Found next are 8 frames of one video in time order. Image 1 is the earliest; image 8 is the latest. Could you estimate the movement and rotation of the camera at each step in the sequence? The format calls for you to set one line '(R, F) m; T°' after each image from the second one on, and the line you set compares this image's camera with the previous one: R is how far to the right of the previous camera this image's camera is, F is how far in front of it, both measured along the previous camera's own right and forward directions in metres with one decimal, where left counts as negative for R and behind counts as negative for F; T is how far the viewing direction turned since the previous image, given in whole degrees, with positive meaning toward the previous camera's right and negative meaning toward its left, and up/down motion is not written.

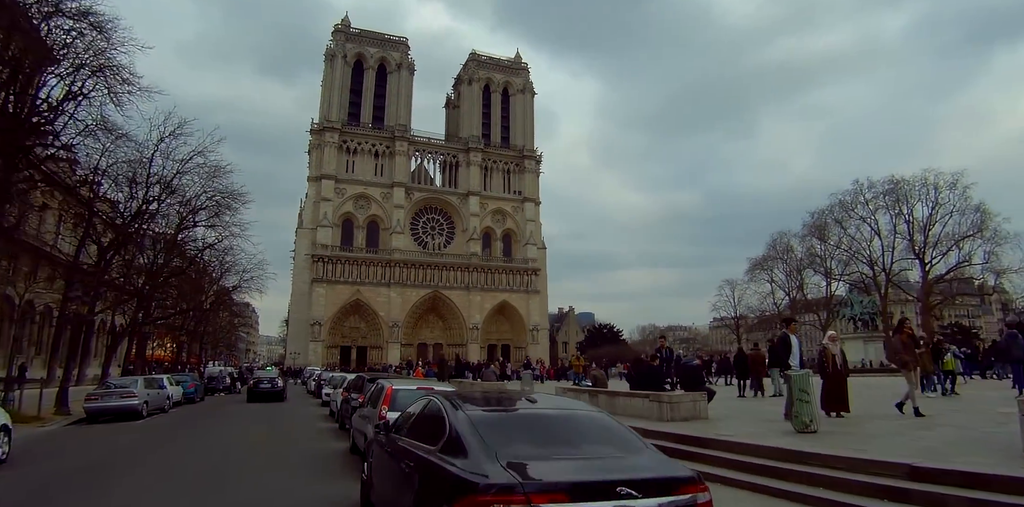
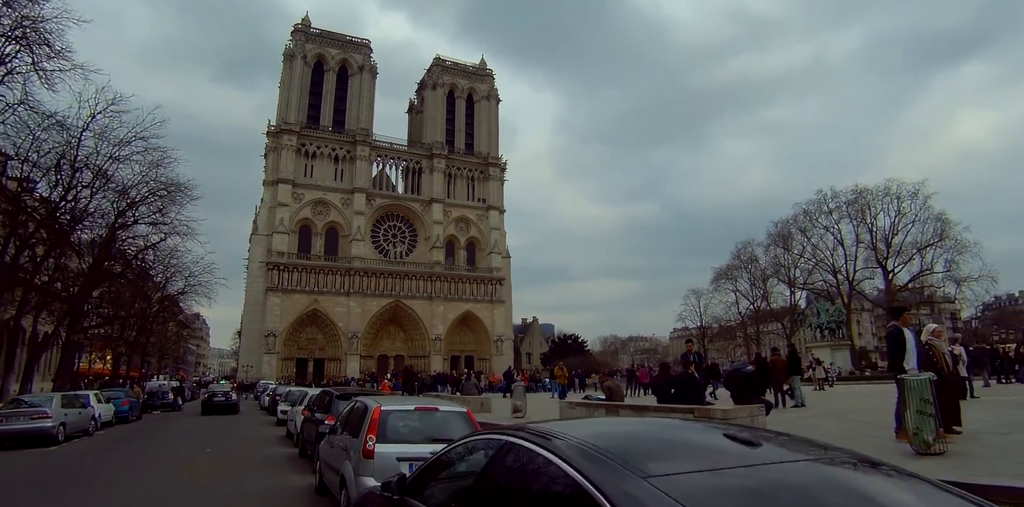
(-0.5, +1.2) m; +4°
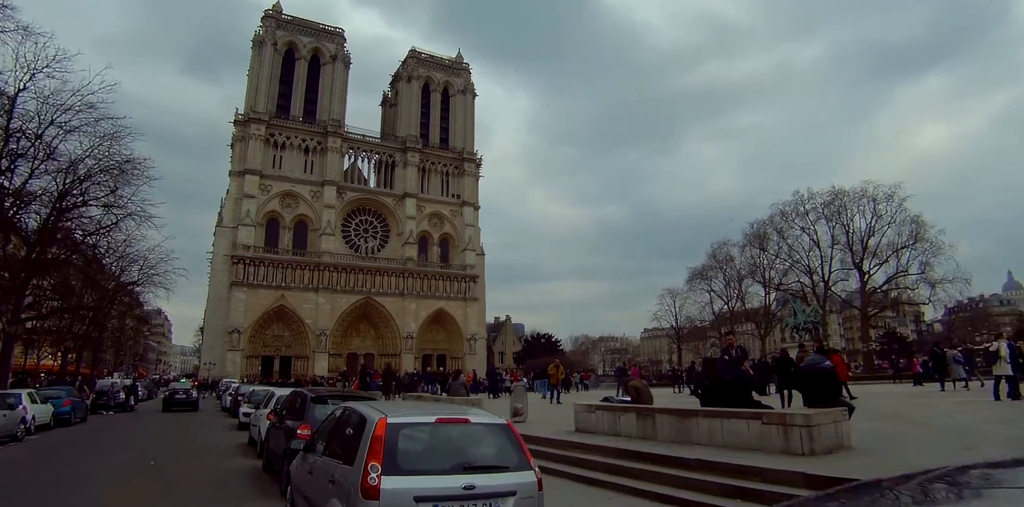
(-0.4, +1.0) m; +3°
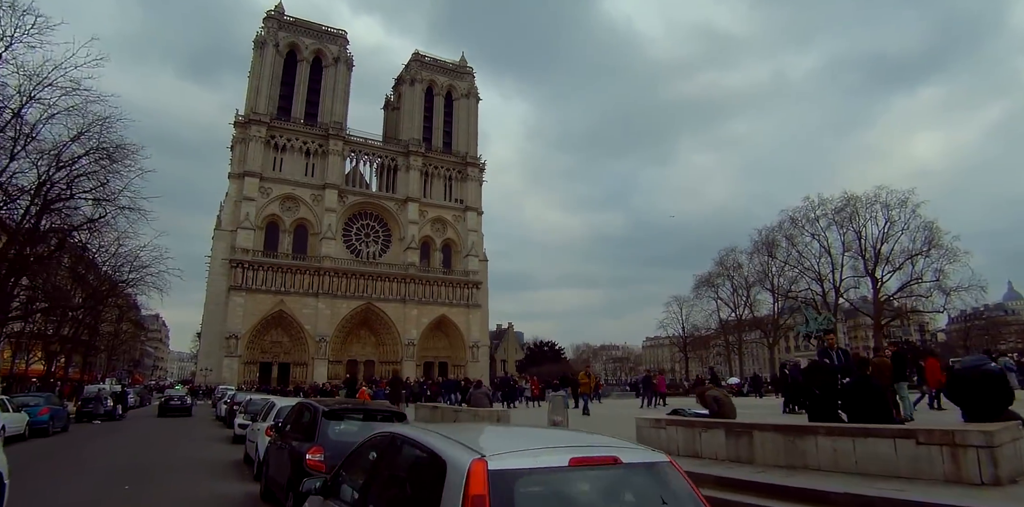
(-0.5, +1.1) m; 0°
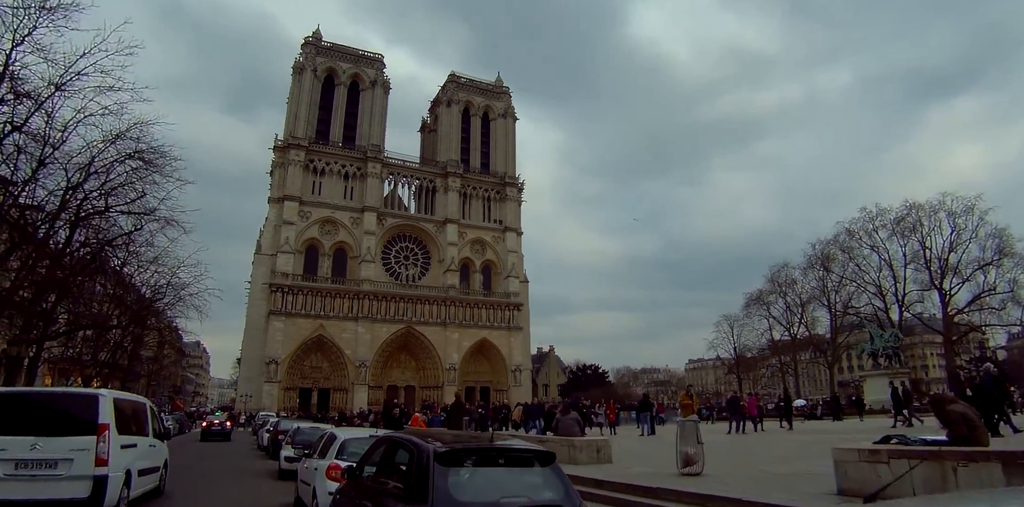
(-0.9, +1.5) m; -3°
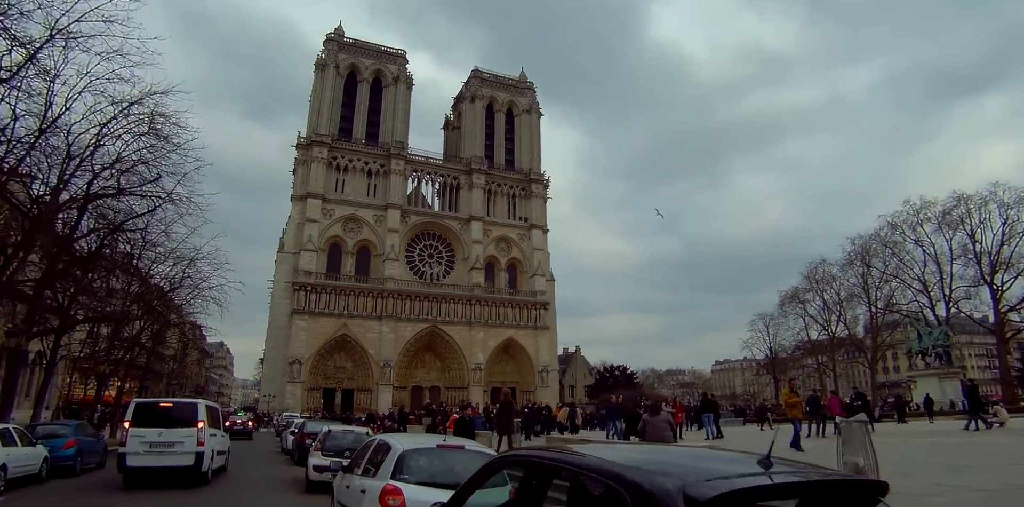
(-0.6, +1.4) m; -2°
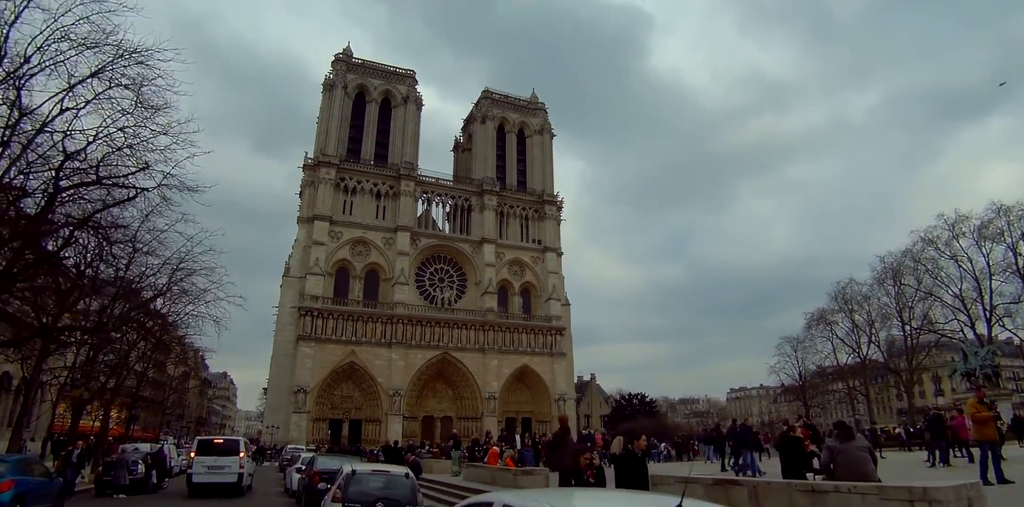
(-0.8, +2.1) m; 0°
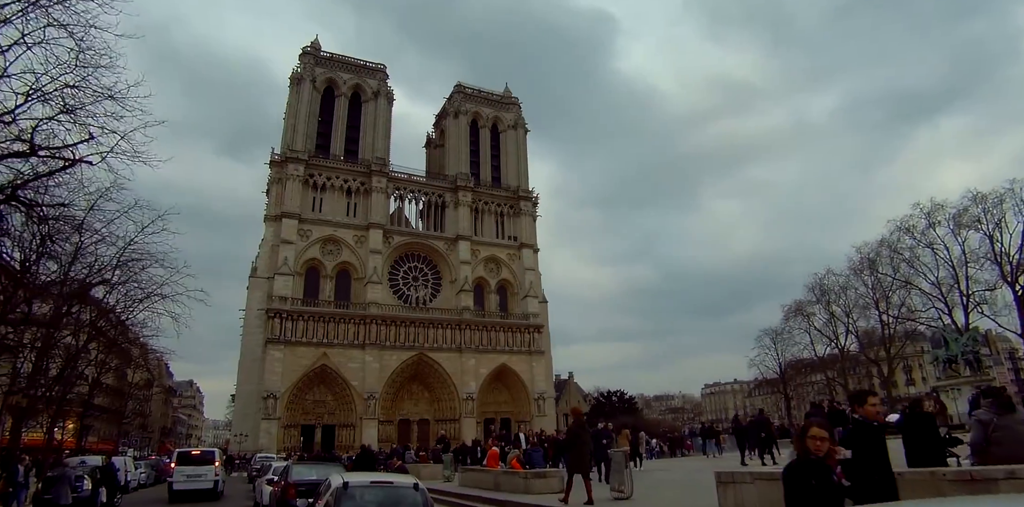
(-0.5, +1.1) m; +3°
